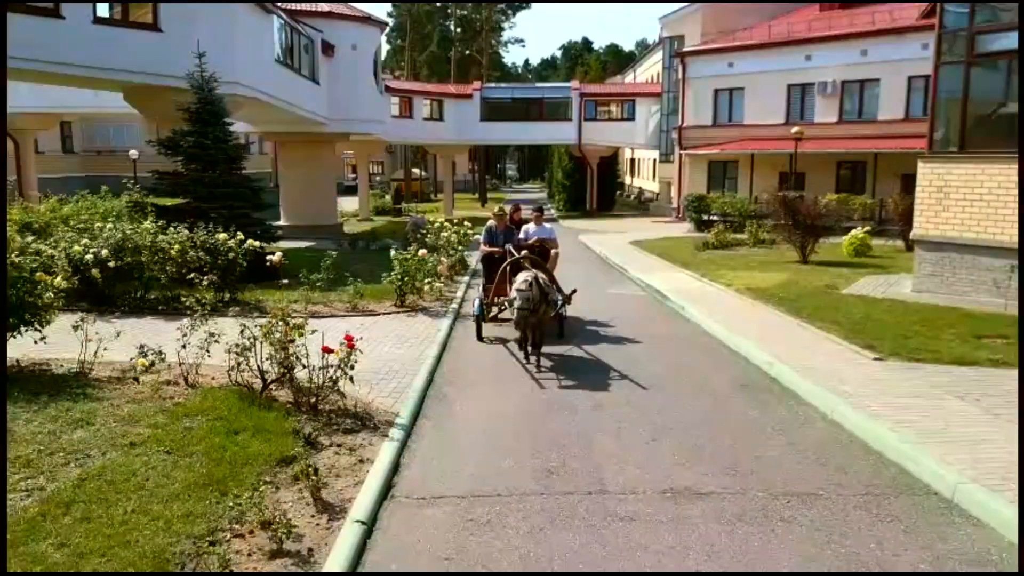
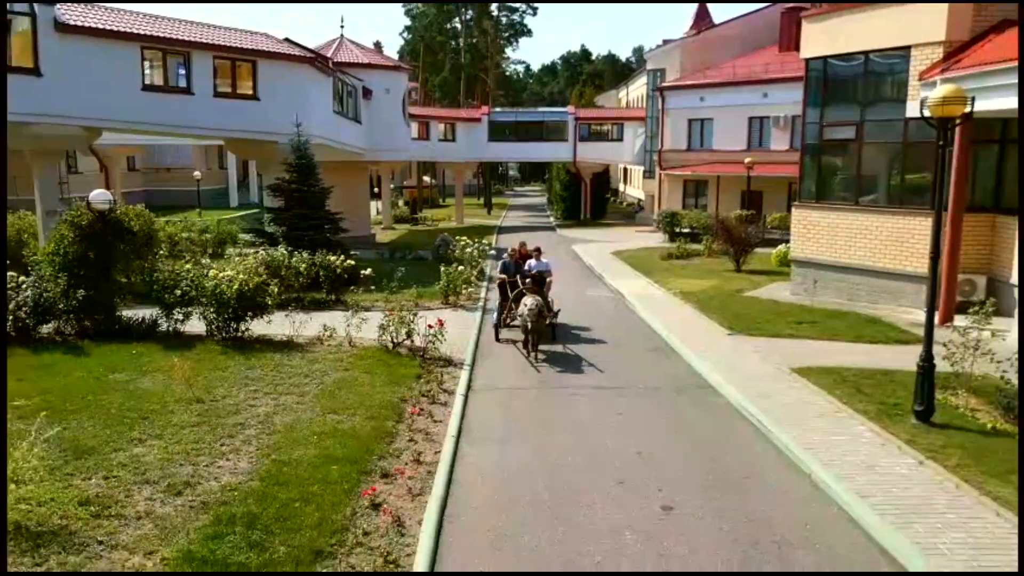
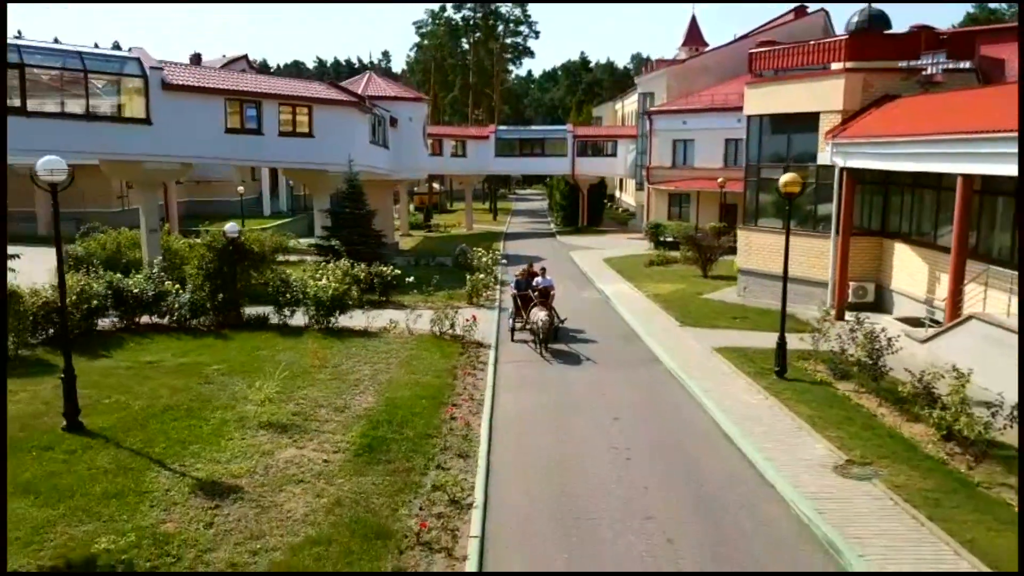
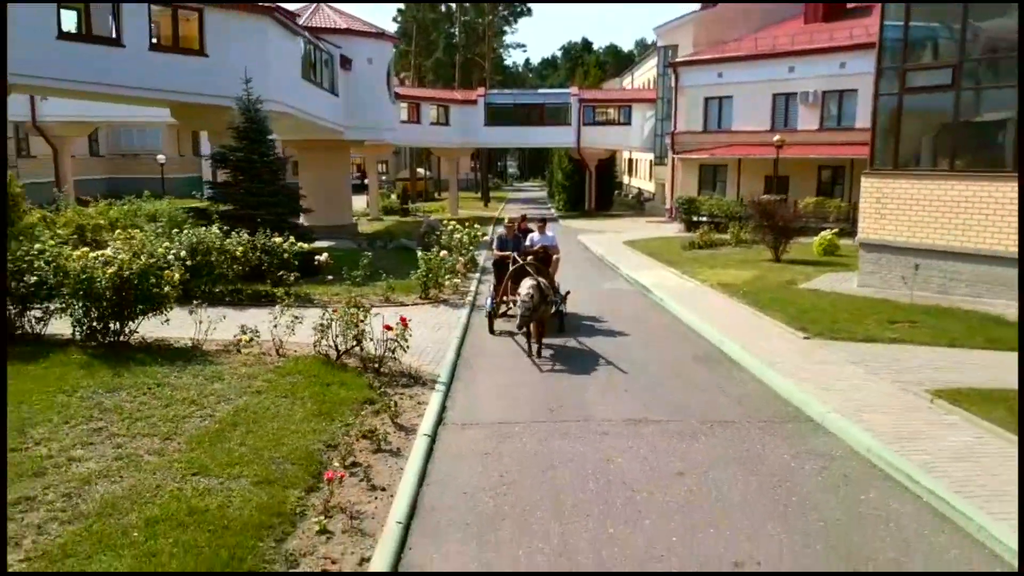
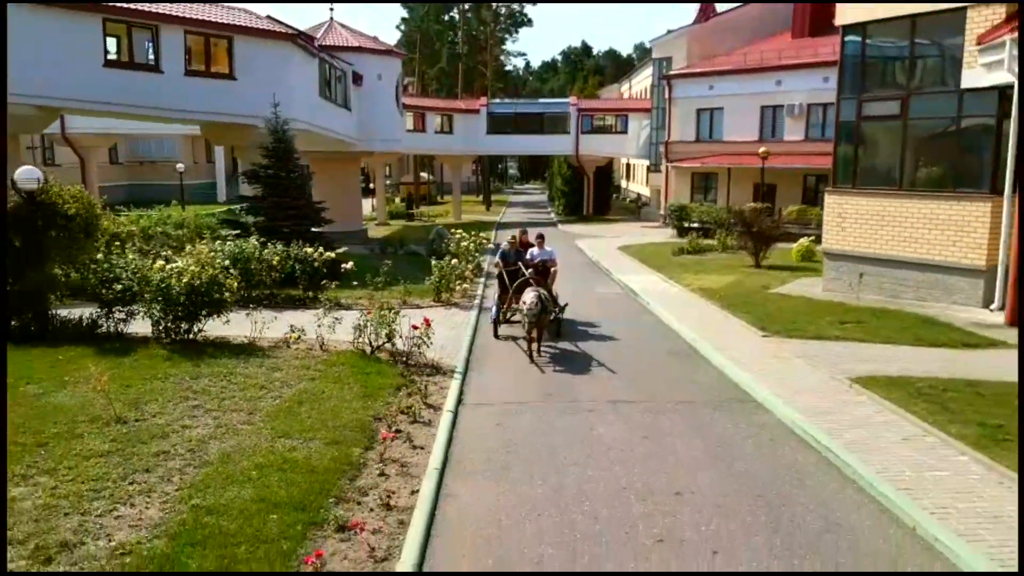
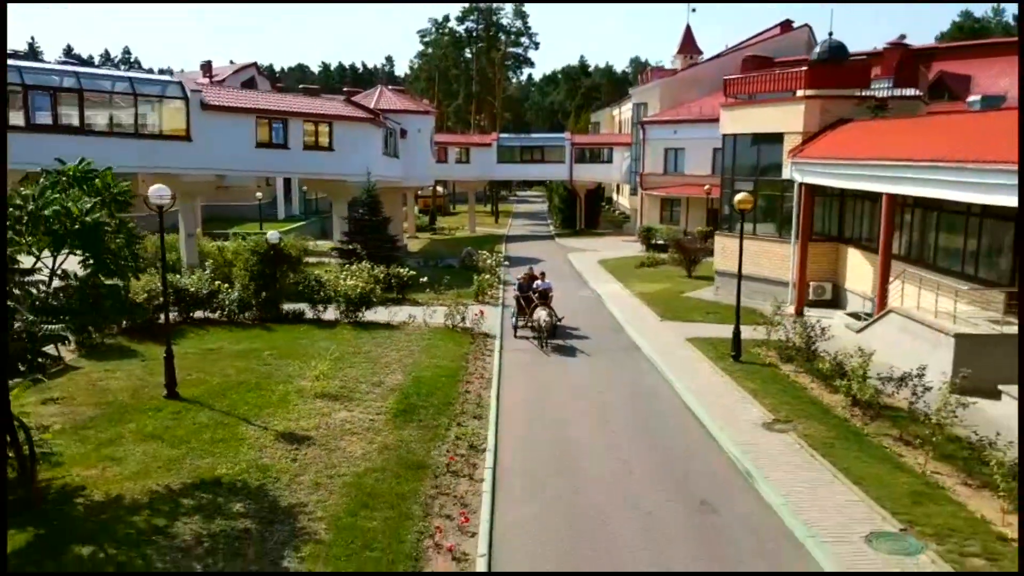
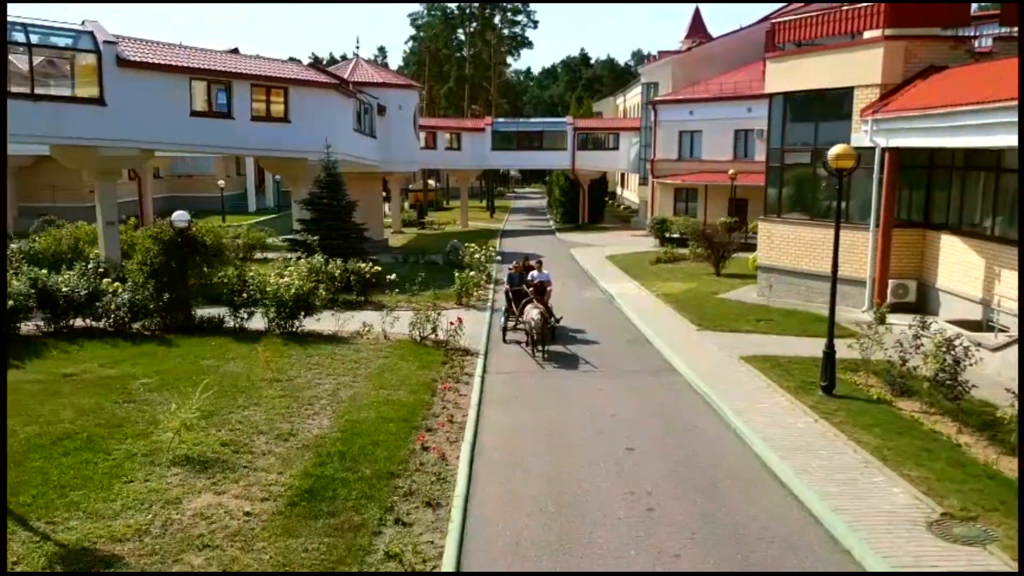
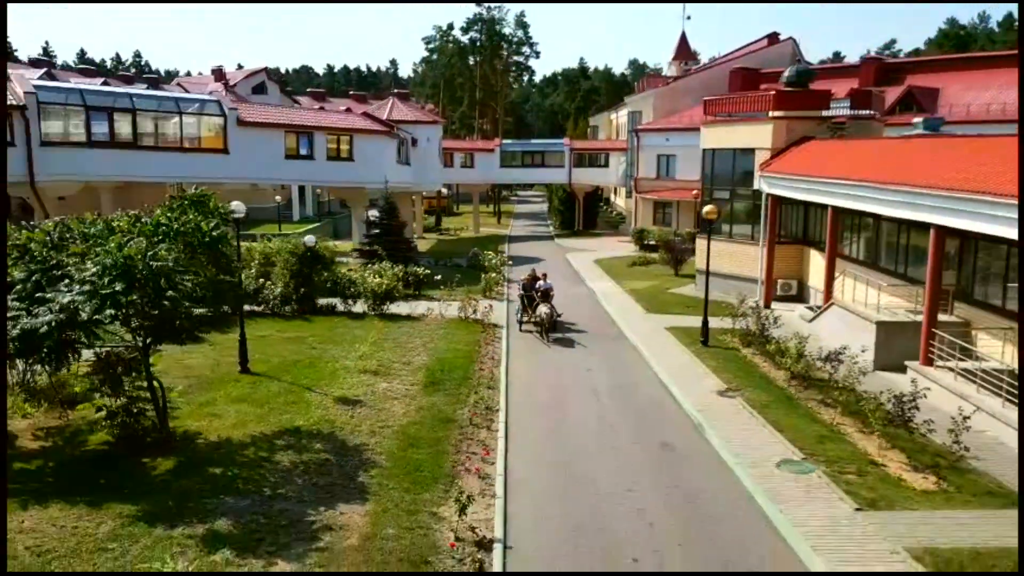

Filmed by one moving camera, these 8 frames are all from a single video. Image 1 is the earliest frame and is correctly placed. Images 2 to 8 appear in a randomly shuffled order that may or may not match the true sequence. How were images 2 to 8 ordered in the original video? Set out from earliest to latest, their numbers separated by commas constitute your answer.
4, 5, 2, 7, 3, 6, 8
